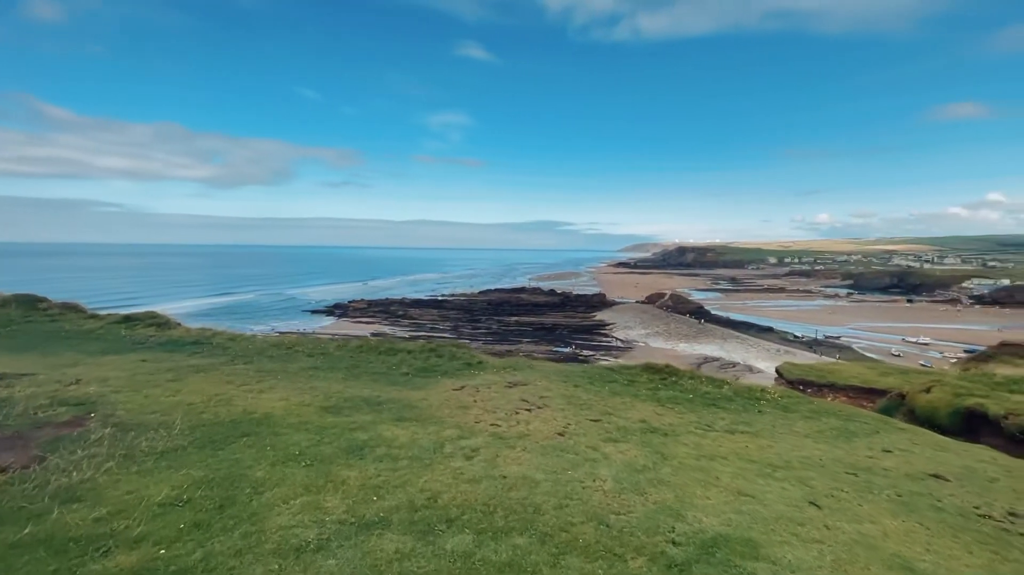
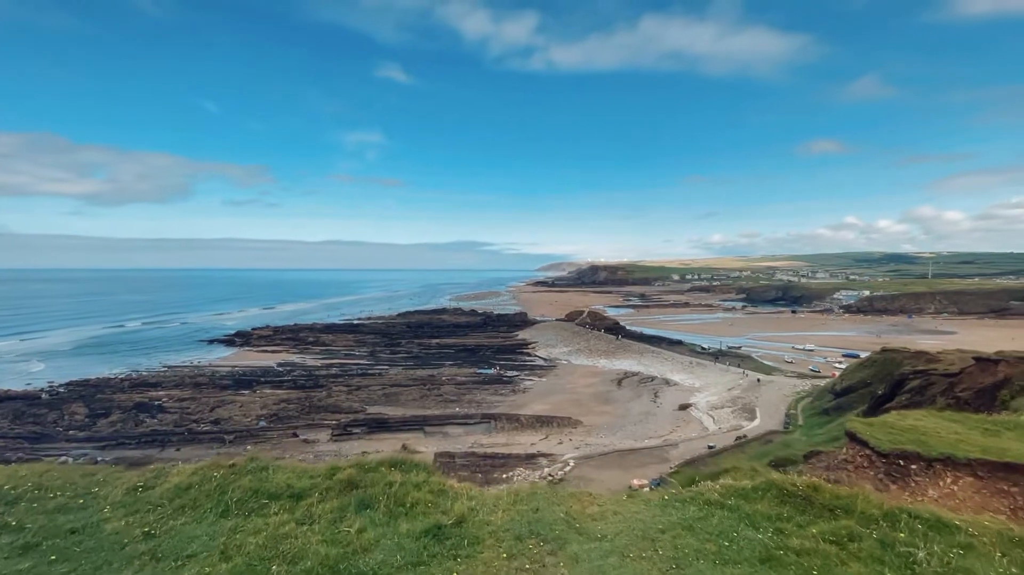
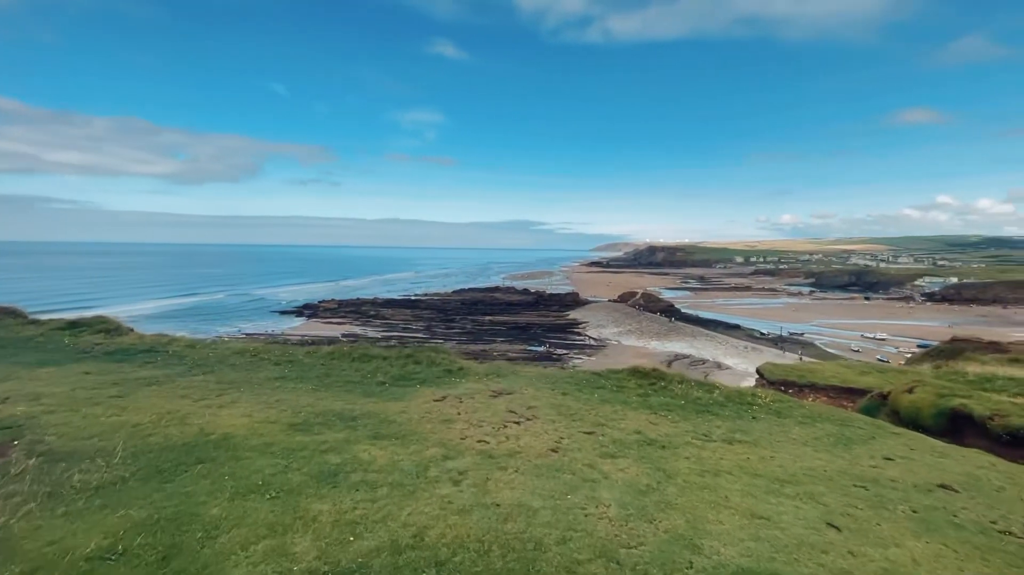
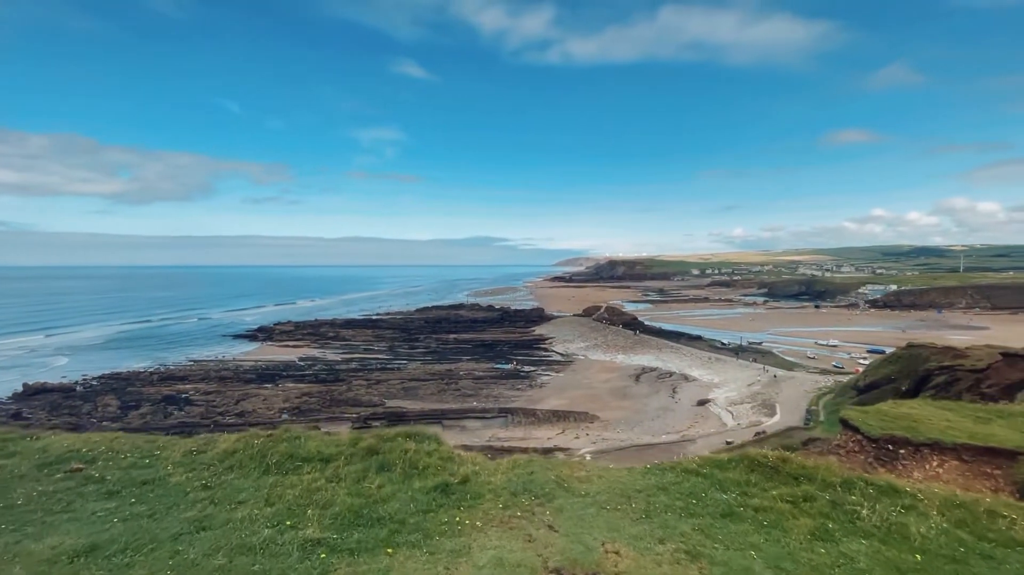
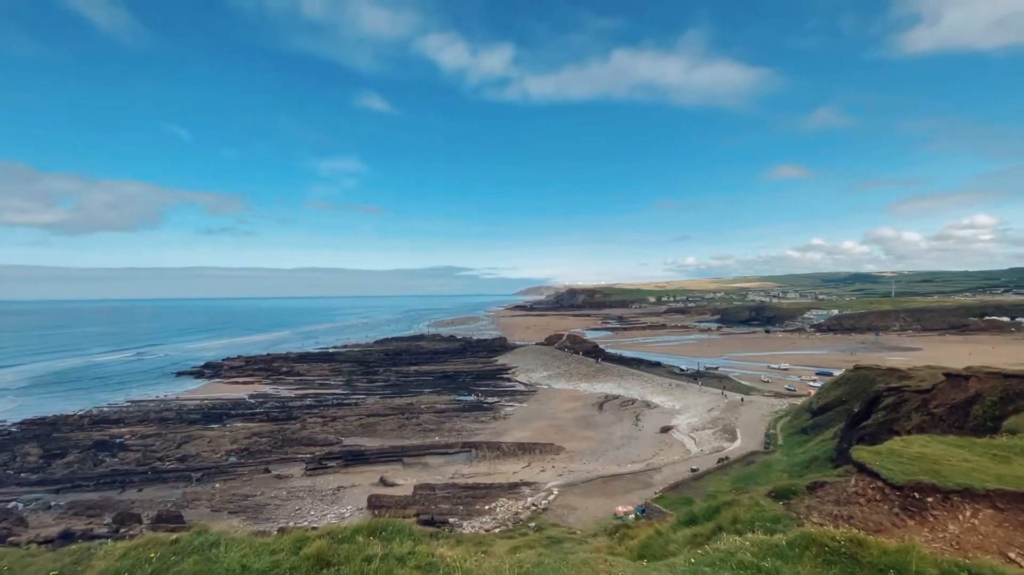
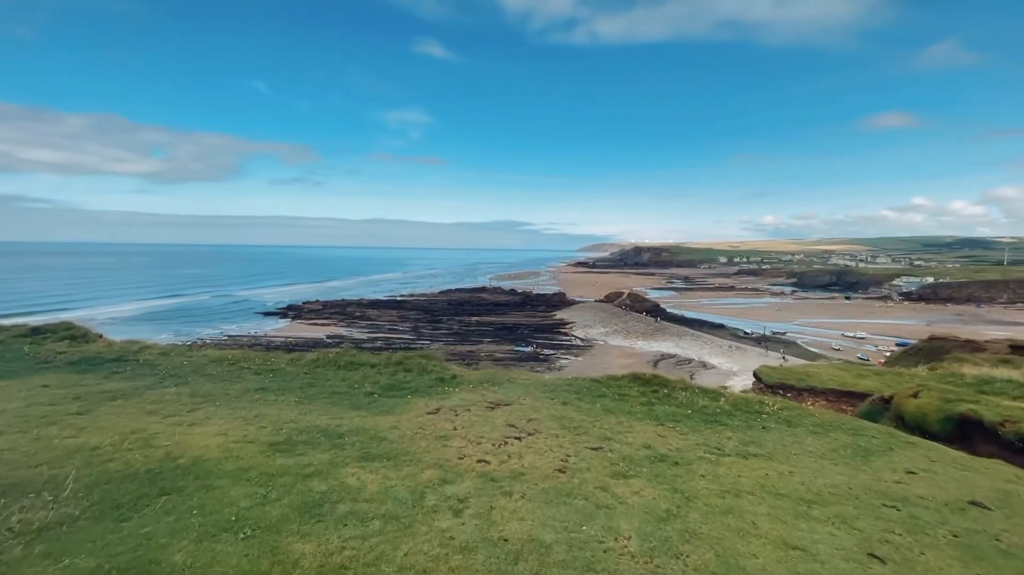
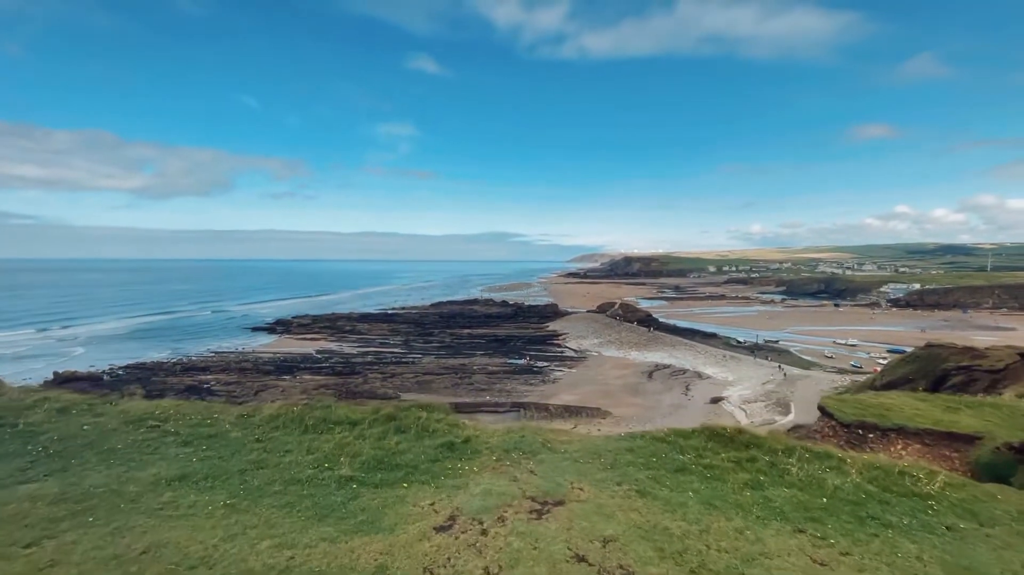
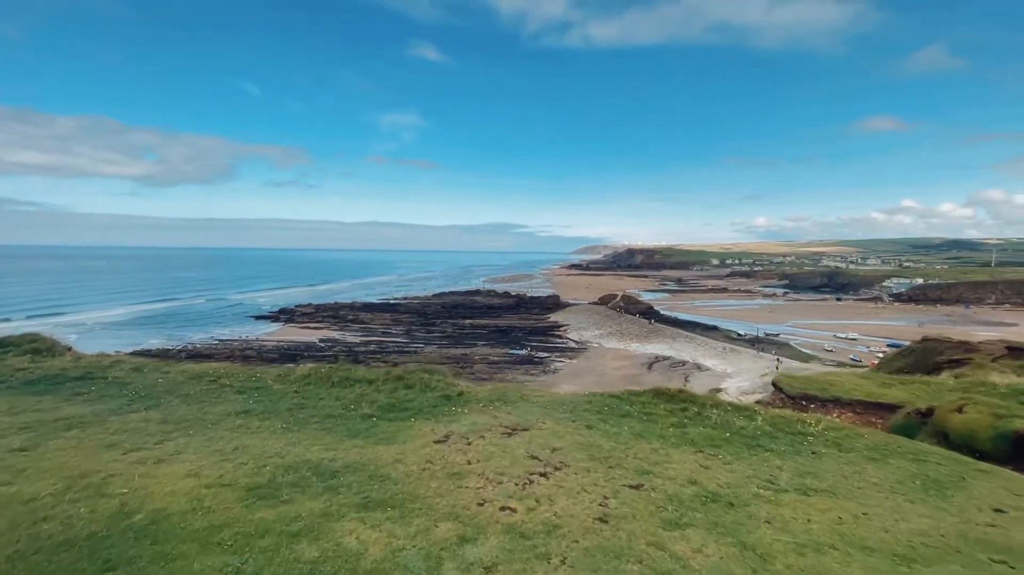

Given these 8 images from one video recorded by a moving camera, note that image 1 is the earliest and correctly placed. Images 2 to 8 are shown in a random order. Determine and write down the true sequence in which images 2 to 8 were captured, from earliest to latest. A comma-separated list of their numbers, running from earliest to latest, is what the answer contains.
3, 6, 8, 7, 4, 2, 5
